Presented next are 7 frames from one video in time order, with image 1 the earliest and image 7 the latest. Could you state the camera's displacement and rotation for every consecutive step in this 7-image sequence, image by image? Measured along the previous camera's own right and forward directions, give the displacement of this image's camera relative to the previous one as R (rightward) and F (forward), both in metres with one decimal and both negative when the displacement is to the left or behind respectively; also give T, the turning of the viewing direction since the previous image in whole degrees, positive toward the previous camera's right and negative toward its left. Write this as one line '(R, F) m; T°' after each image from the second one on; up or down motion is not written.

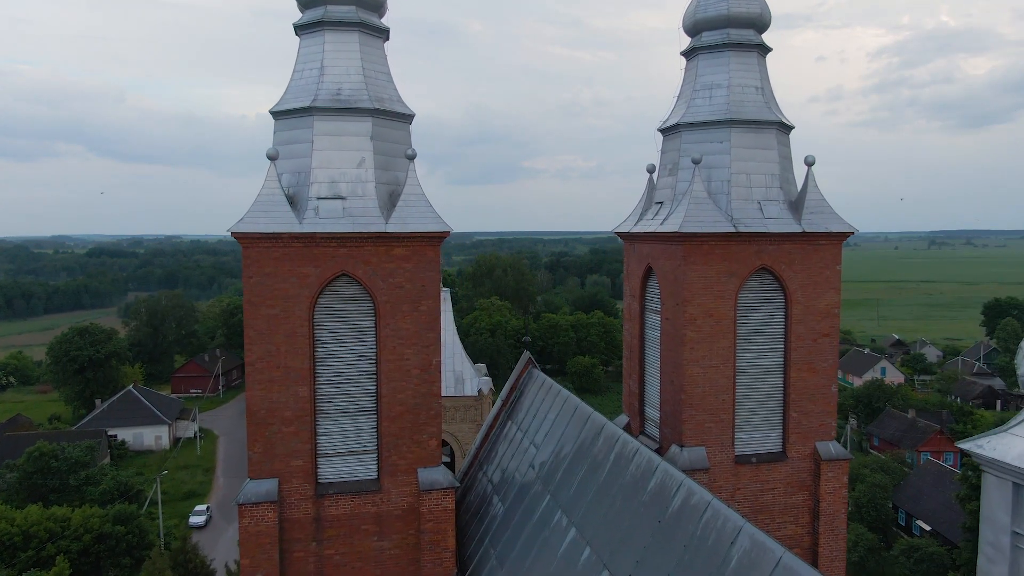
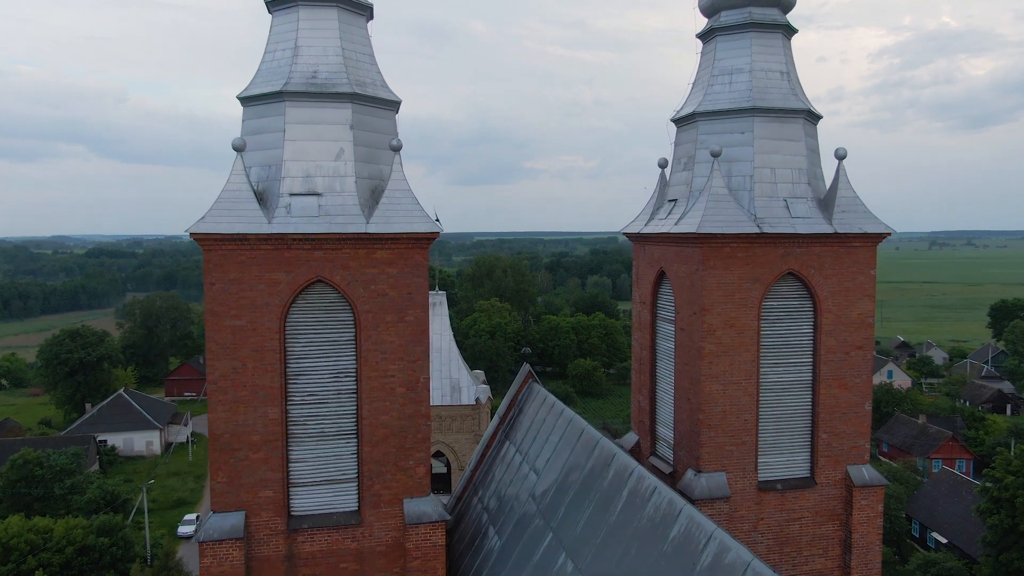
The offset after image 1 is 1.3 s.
(0.0, +1.1) m; 0°
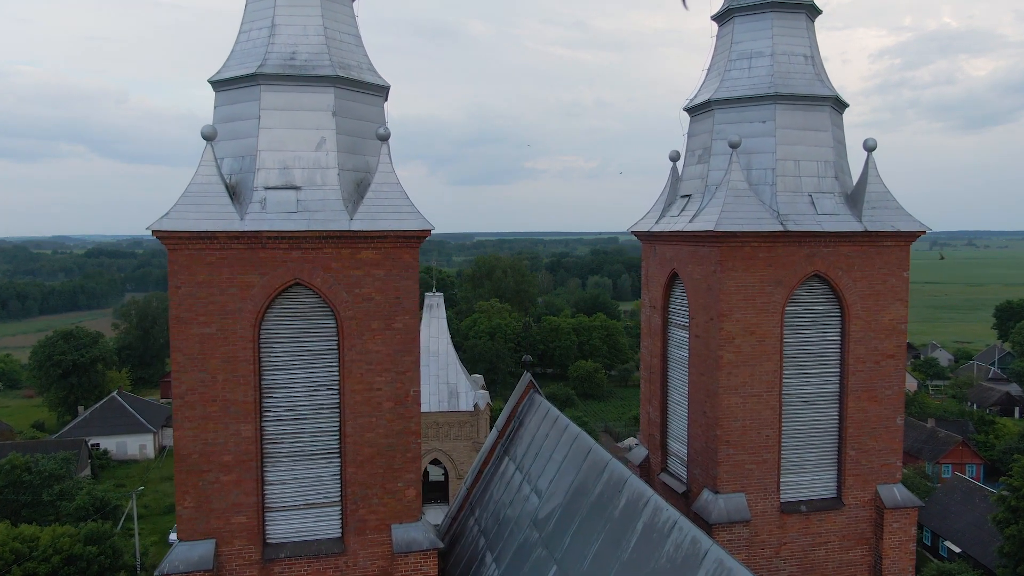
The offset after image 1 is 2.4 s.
(0.0, +0.8) m; 0°
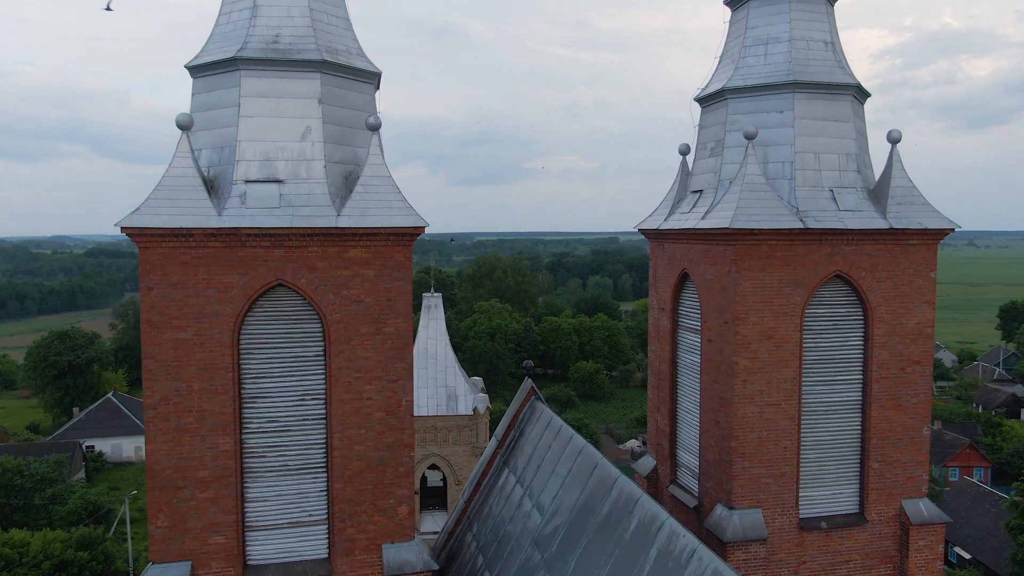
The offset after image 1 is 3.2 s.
(0.0, +0.5) m; 0°
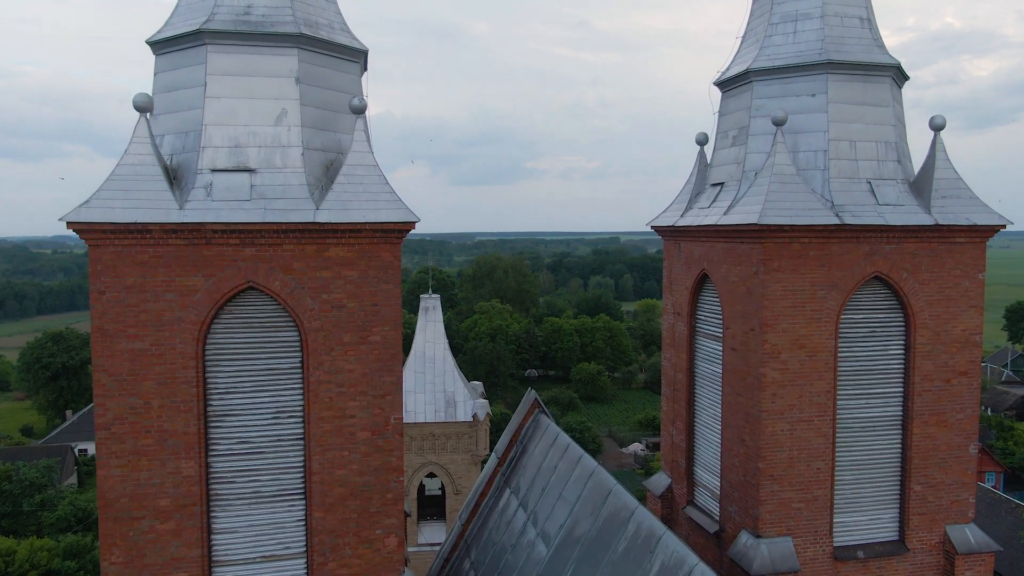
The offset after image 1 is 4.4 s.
(0.0, +0.8) m; 0°
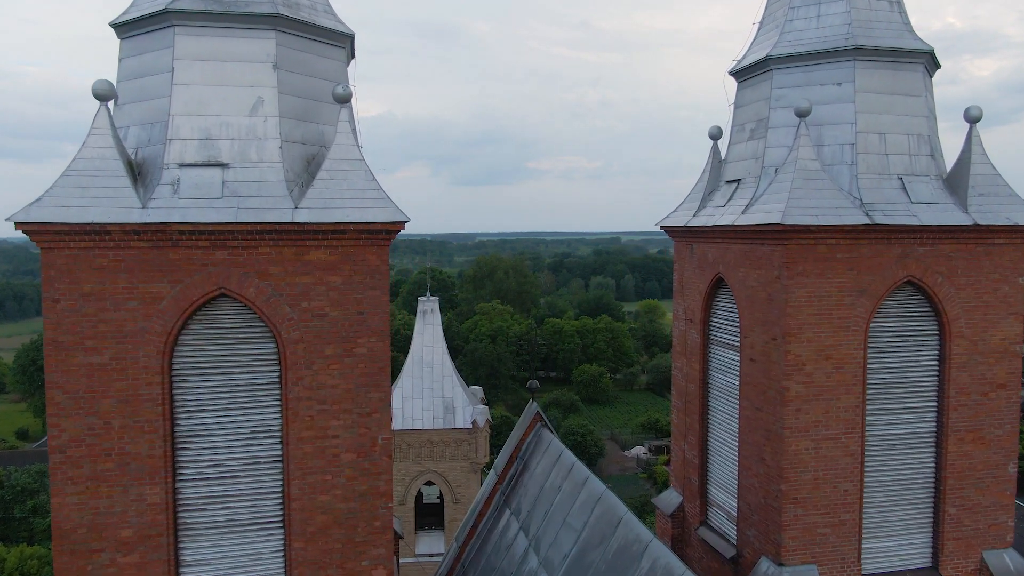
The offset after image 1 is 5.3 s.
(0.0, +0.6) m; 0°
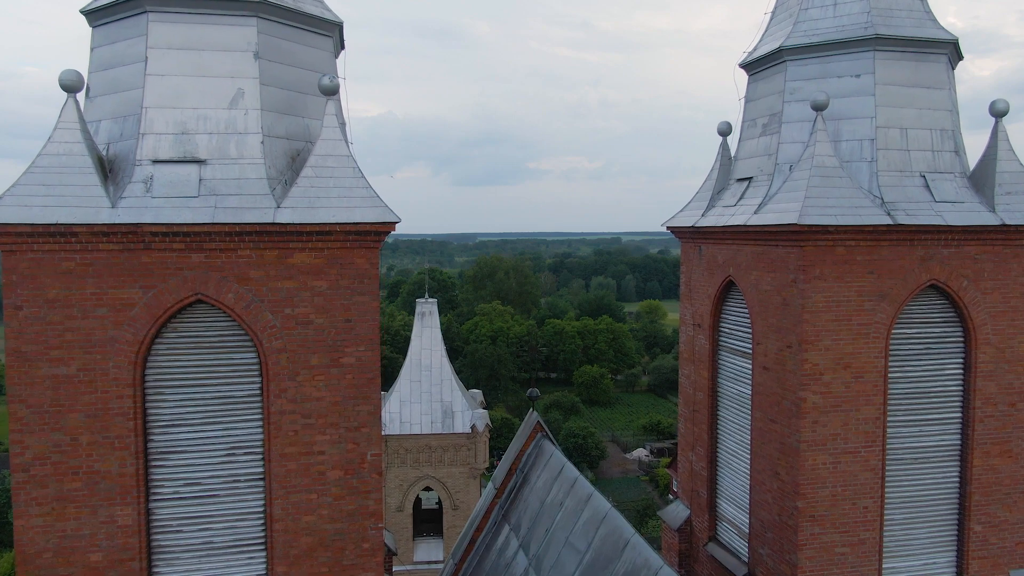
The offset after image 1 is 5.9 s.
(0.0, +0.4) m; 0°
